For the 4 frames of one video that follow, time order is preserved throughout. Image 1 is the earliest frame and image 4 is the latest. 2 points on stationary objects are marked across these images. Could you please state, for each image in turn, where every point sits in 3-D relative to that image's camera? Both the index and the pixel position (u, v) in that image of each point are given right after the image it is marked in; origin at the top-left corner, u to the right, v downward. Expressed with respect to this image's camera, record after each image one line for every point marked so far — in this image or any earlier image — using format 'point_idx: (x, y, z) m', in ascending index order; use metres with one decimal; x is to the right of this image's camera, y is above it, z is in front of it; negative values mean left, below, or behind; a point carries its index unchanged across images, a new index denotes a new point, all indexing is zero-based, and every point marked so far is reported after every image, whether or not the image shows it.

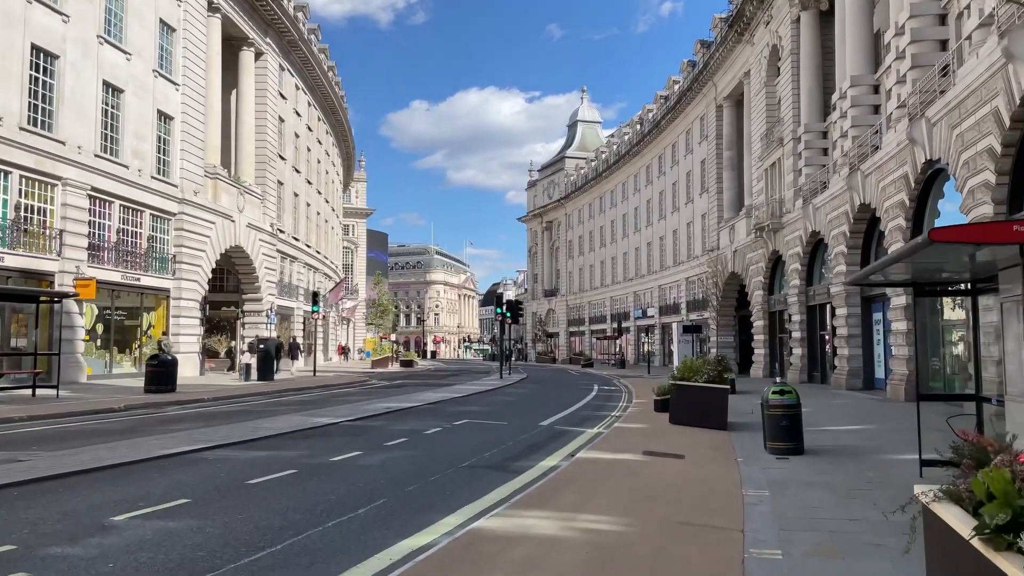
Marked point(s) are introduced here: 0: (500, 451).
0: (-0.1, -2.1, +10.3) m
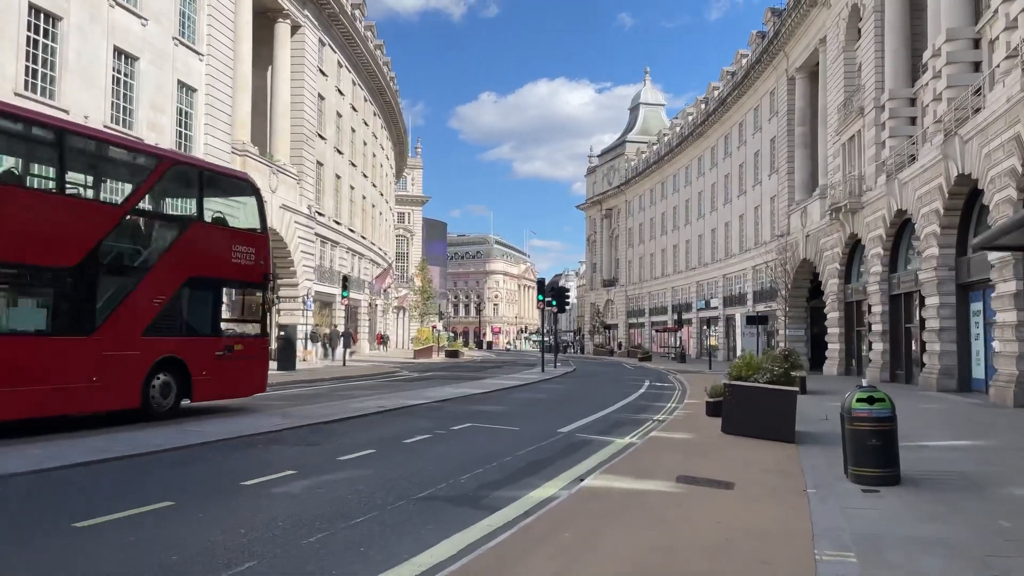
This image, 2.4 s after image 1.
0: (-0.2, -1.8, +7.8) m
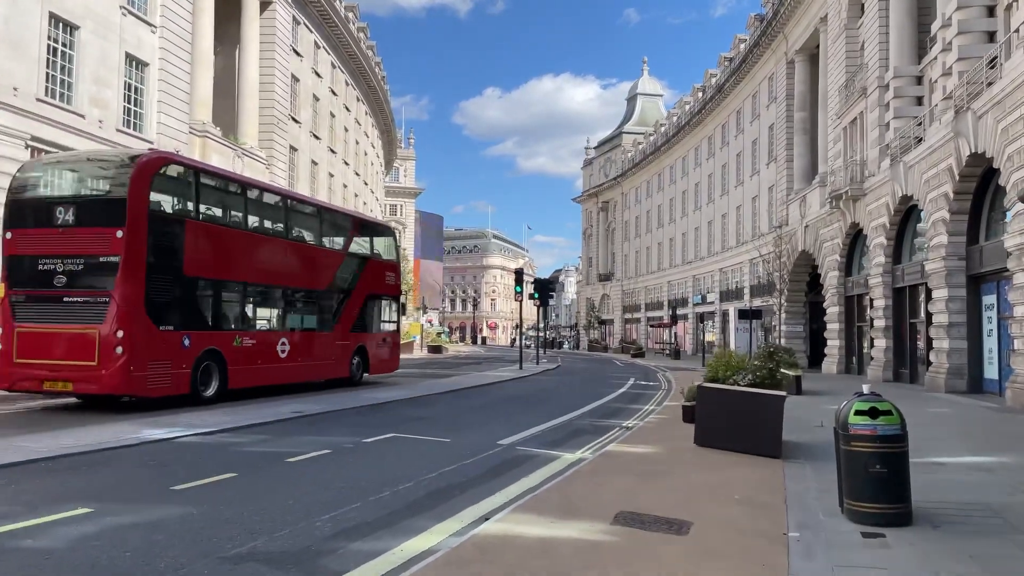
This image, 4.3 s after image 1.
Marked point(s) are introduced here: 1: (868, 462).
0: (-1.1, -1.6, +5.9) m
1: (+2.7, -1.3, +6.0) m
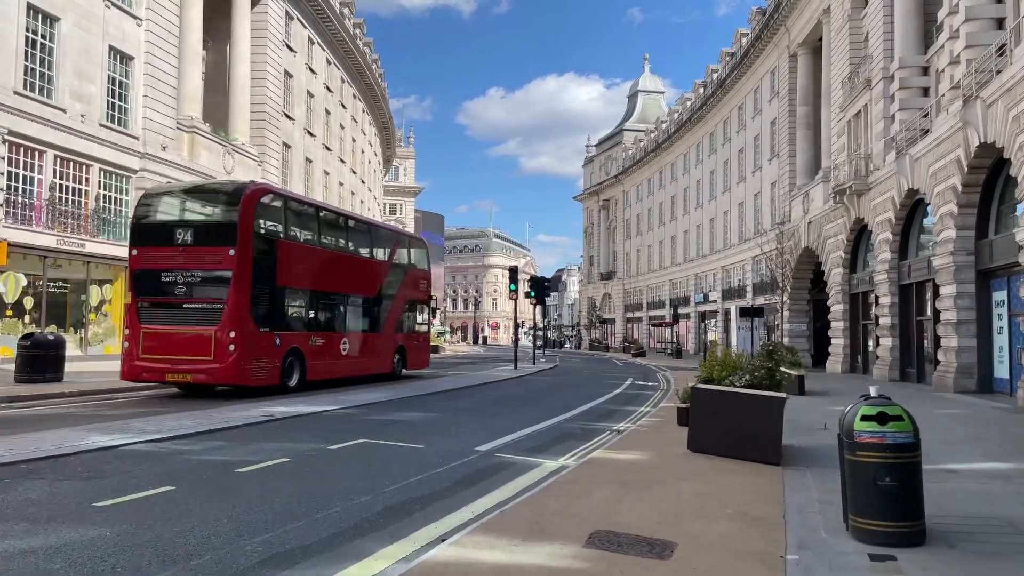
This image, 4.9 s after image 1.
0: (-1.3, -1.6, +5.2) m
1: (+2.4, -1.2, +5.4) m
